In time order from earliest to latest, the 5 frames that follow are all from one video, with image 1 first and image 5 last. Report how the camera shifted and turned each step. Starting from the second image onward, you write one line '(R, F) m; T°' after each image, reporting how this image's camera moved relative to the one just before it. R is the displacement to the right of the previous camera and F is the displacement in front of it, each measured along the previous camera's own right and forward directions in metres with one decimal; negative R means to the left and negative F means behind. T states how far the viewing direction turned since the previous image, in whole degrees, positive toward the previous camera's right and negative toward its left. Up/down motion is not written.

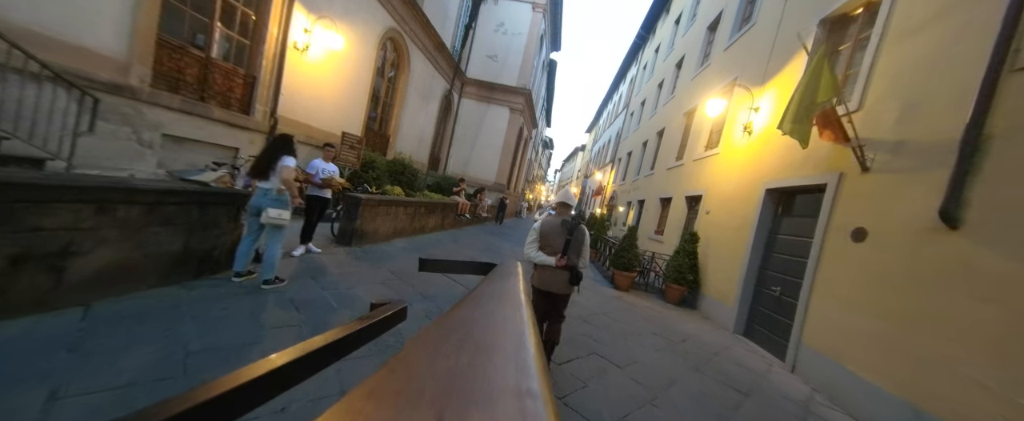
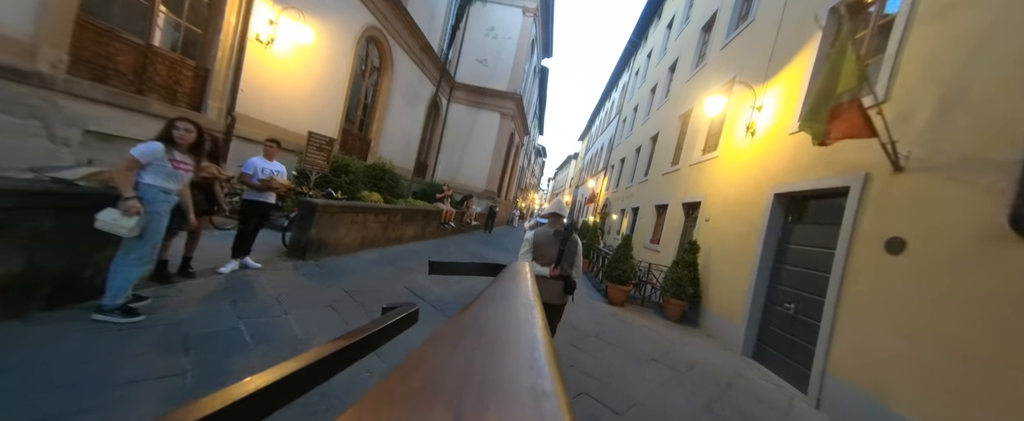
(+0.2, +0.7) m; +1°
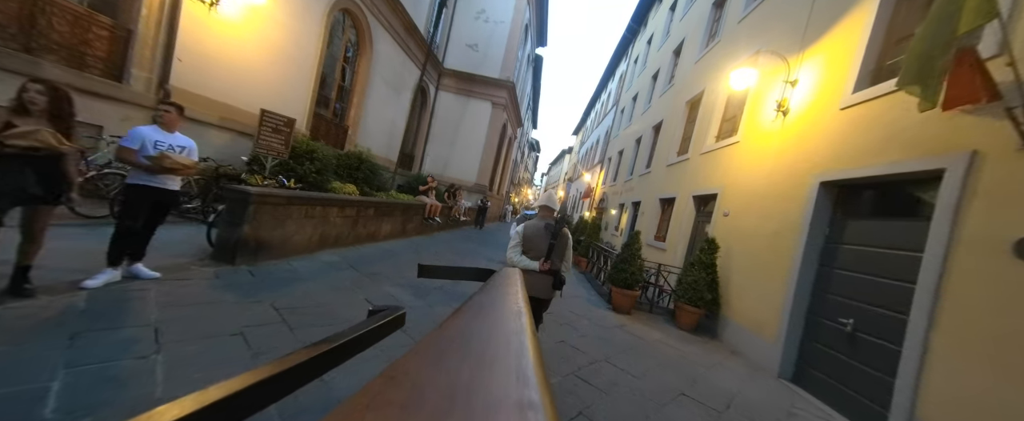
(+0.1, +1.1) m; +1°
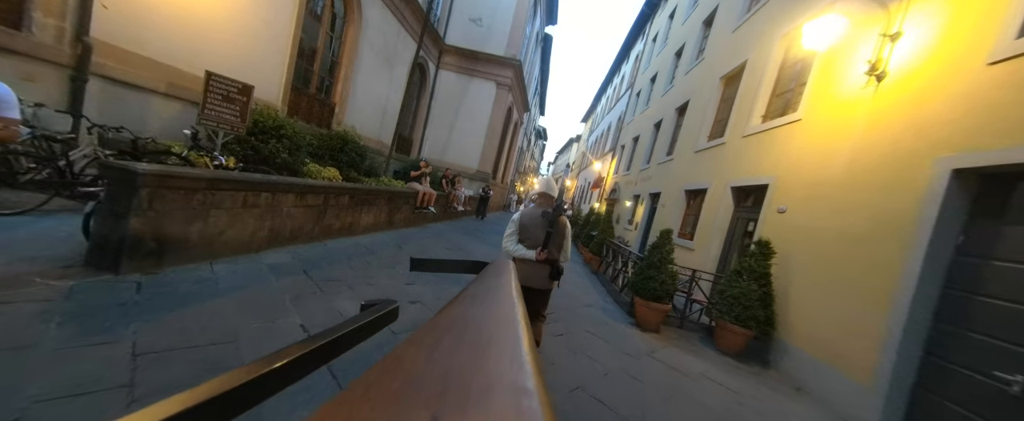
(0.0, +1.3) m; -1°
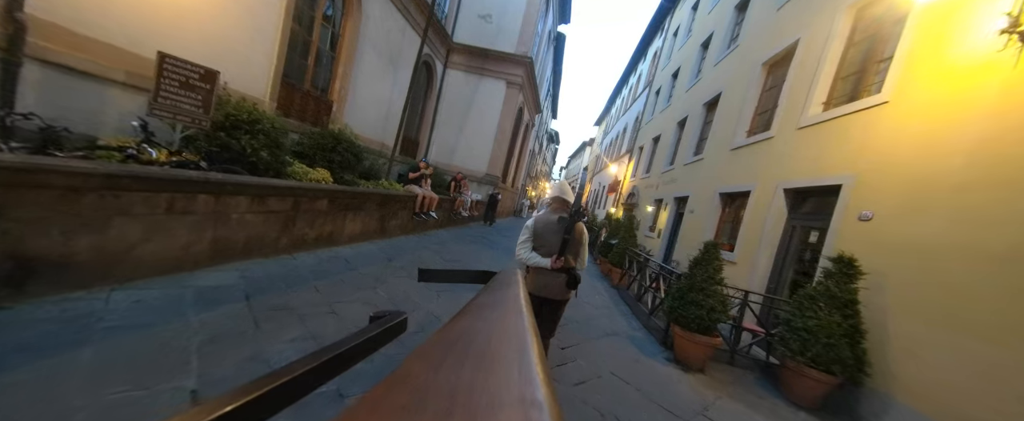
(+0.1, +1.0) m; -2°
